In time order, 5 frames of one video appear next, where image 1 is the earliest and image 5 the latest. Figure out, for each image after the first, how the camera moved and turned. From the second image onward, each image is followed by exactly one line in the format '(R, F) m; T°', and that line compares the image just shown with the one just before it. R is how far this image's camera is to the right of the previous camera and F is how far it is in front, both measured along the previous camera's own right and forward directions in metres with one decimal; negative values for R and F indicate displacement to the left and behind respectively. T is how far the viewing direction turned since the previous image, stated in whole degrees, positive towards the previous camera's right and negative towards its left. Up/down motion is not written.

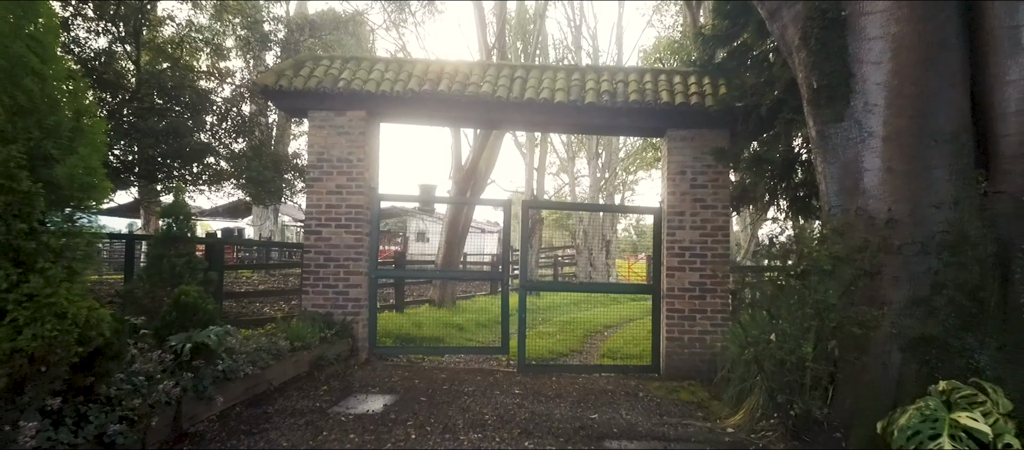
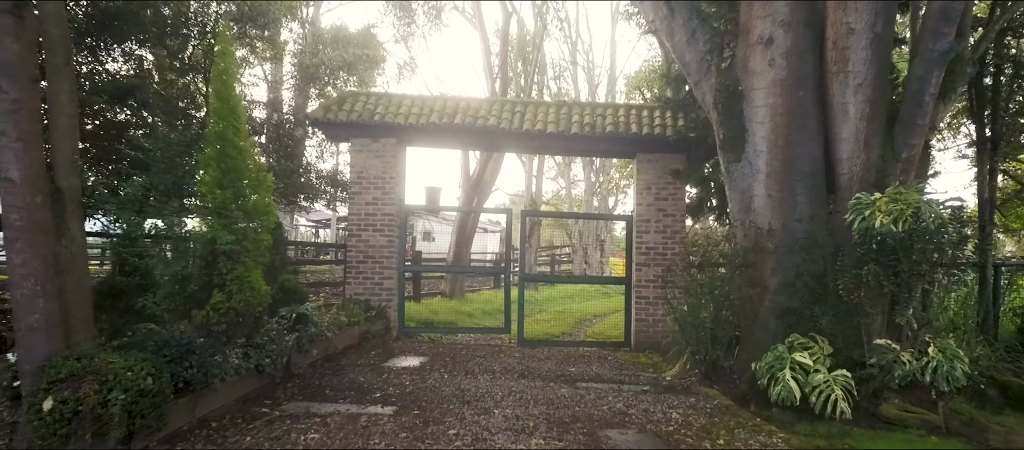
(0.0, -1.8) m; 0°
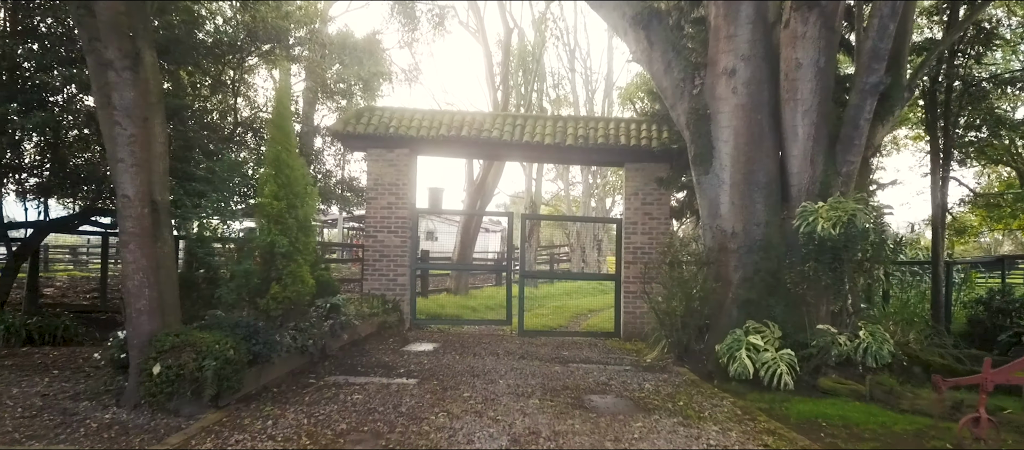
(0.0, -1.0) m; 0°
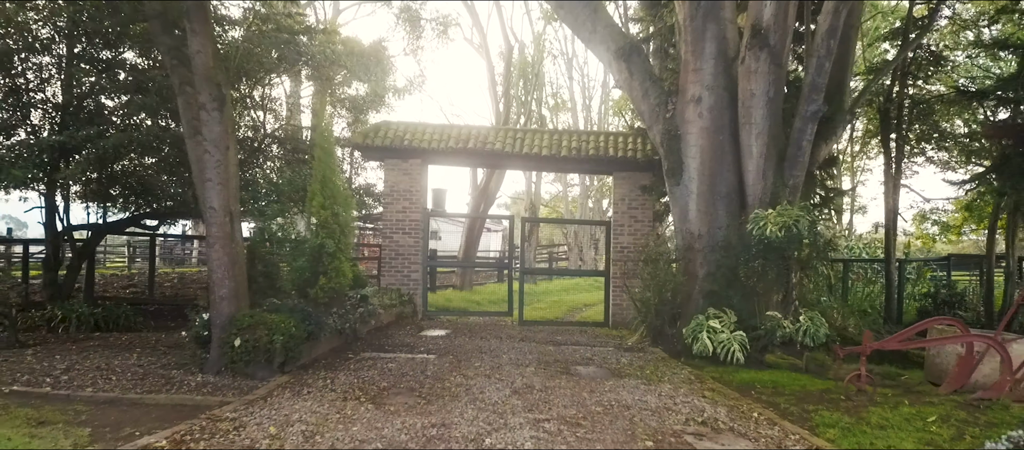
(0.0, -1.3) m; 0°
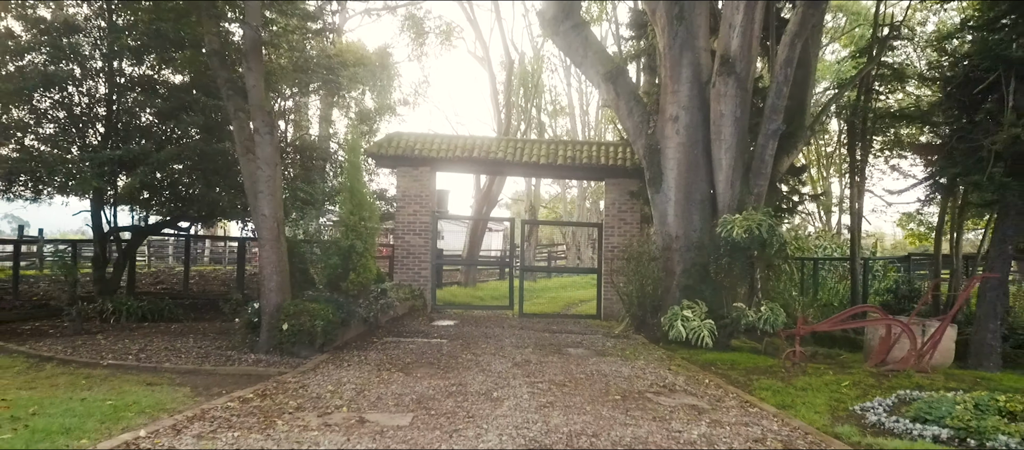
(0.0, -1.1) m; 0°
